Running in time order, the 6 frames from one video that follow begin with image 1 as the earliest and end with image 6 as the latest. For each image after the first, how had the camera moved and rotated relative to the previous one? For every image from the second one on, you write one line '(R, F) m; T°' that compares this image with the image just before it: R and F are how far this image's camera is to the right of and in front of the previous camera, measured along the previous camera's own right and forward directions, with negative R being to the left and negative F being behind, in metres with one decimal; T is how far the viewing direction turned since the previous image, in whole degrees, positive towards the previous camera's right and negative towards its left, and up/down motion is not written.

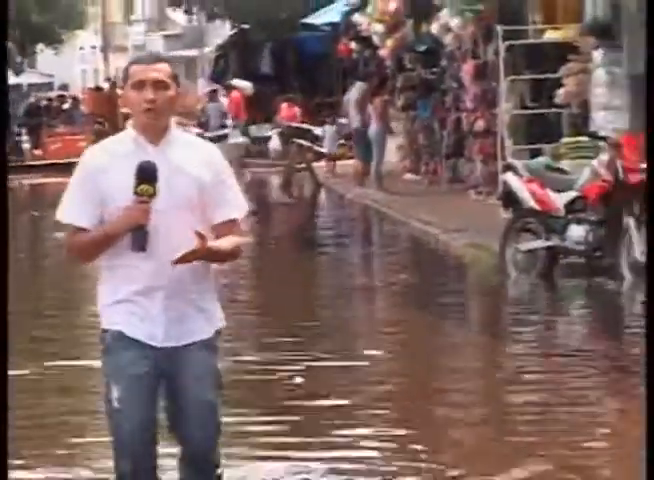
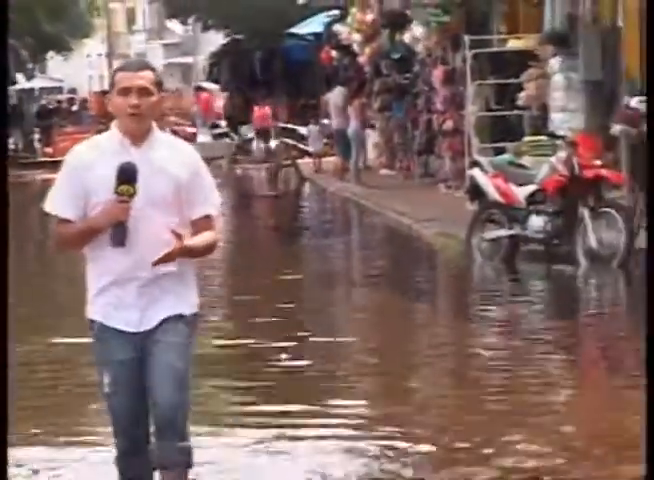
(+0.1, -0.5) m; -1°
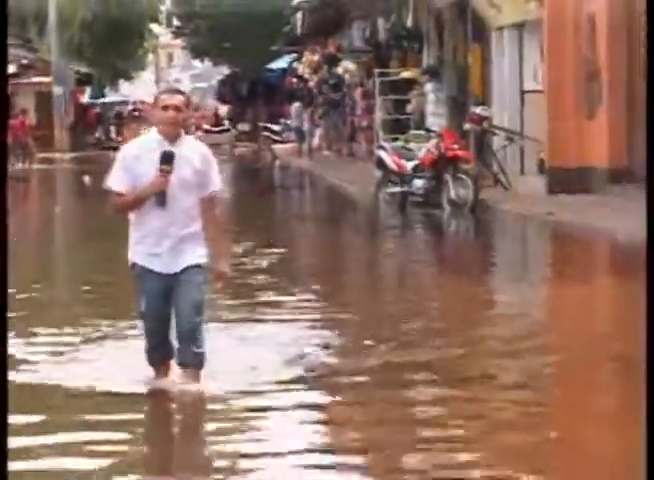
(+0.1, -3.2) m; 0°
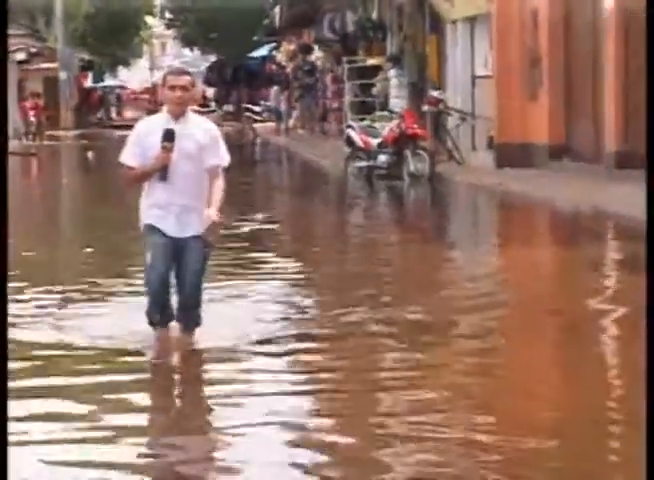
(0.0, -1.1) m; 0°
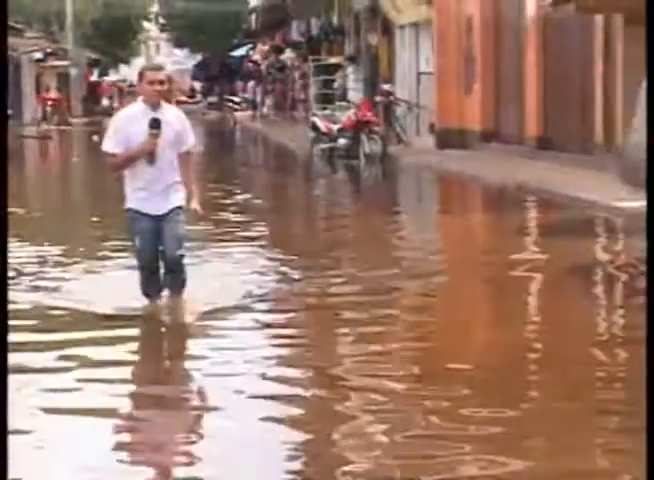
(0.0, -1.8) m; +1°
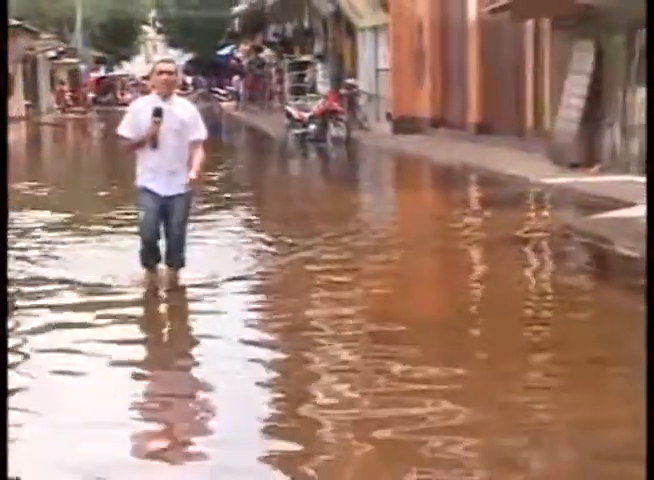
(0.0, -1.9) m; 0°
